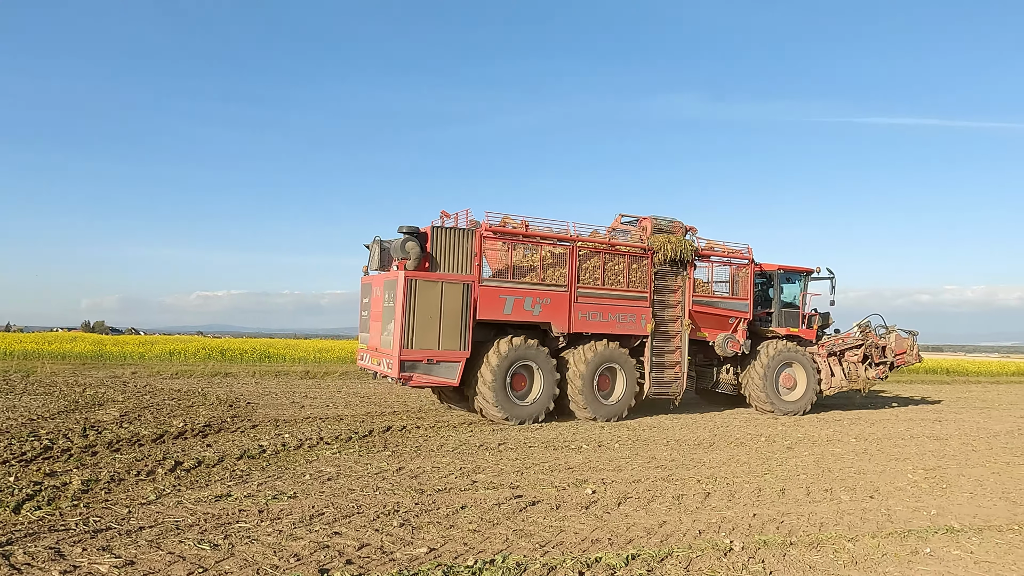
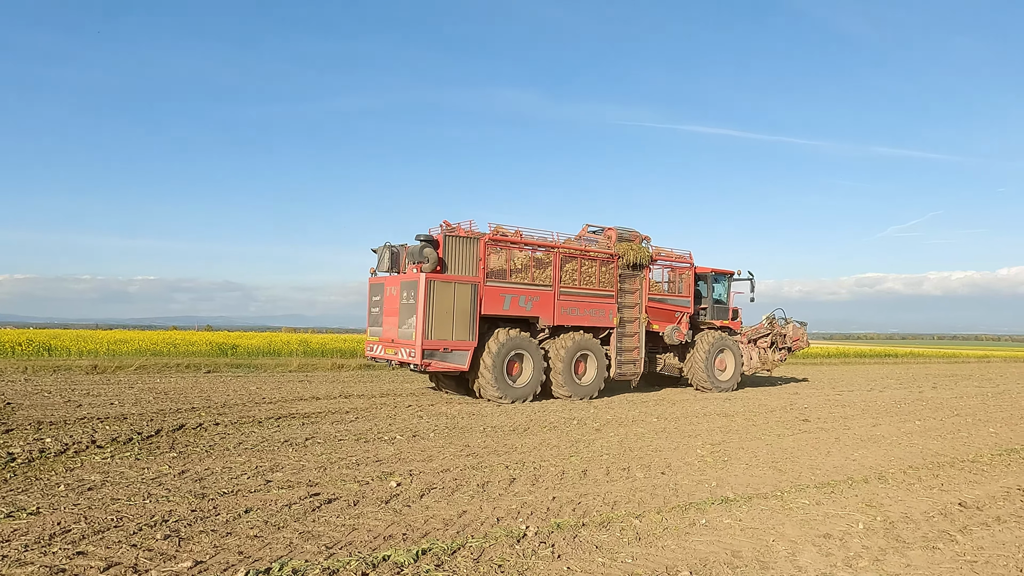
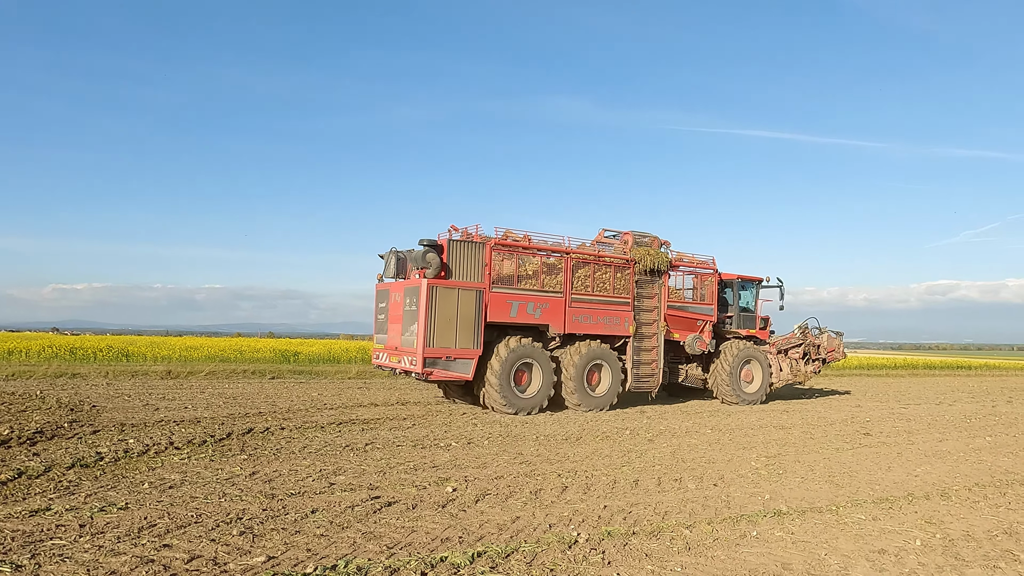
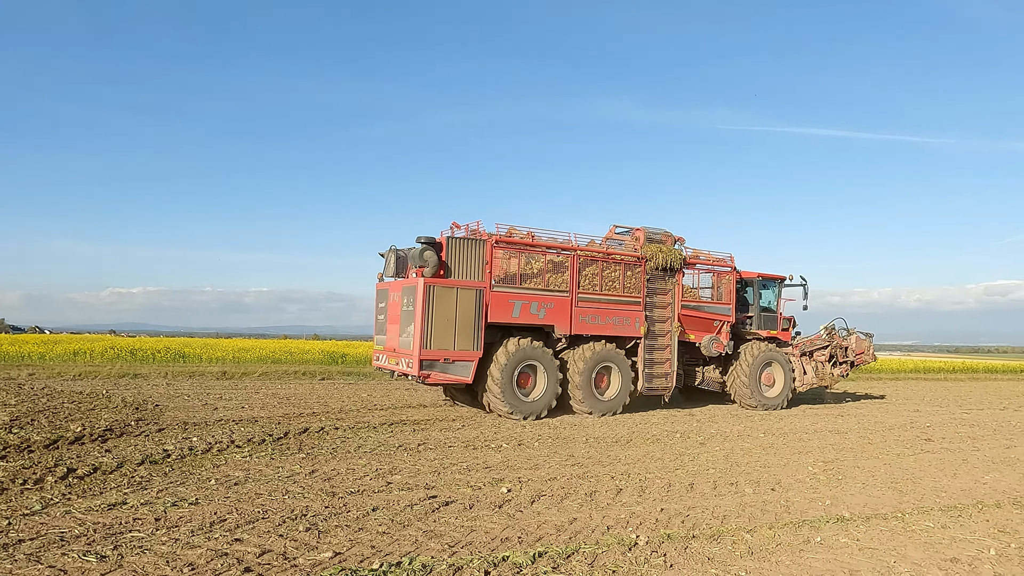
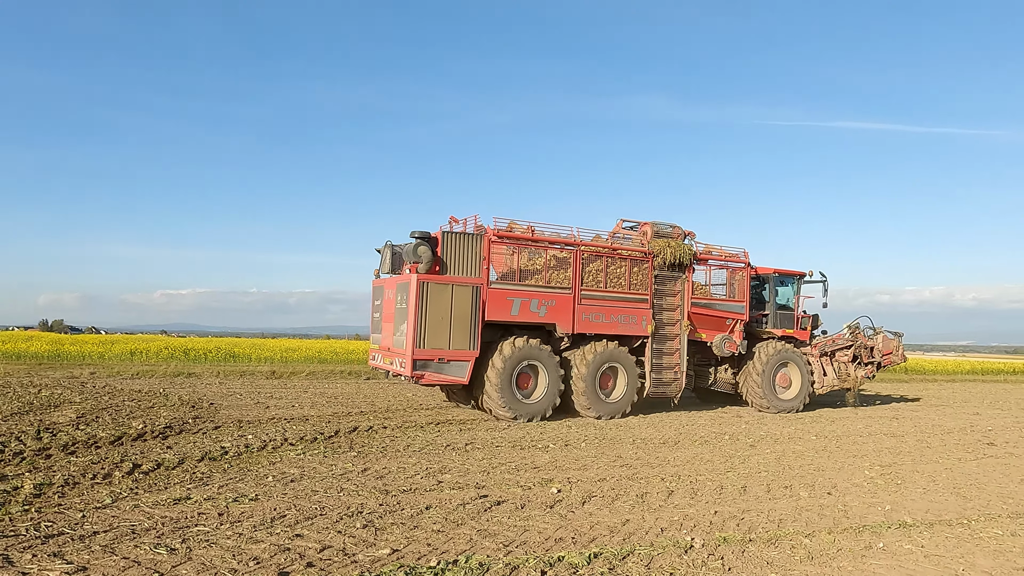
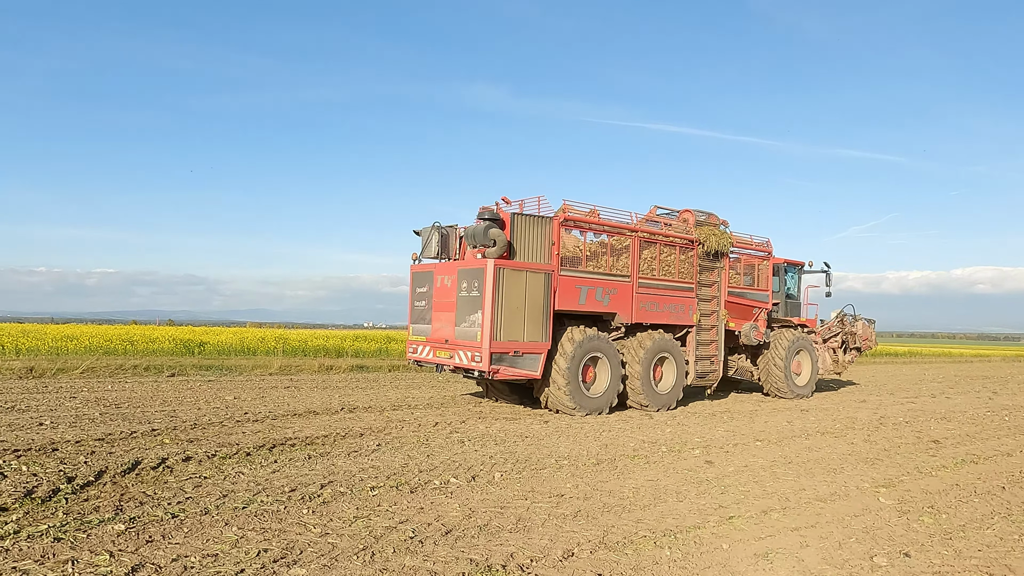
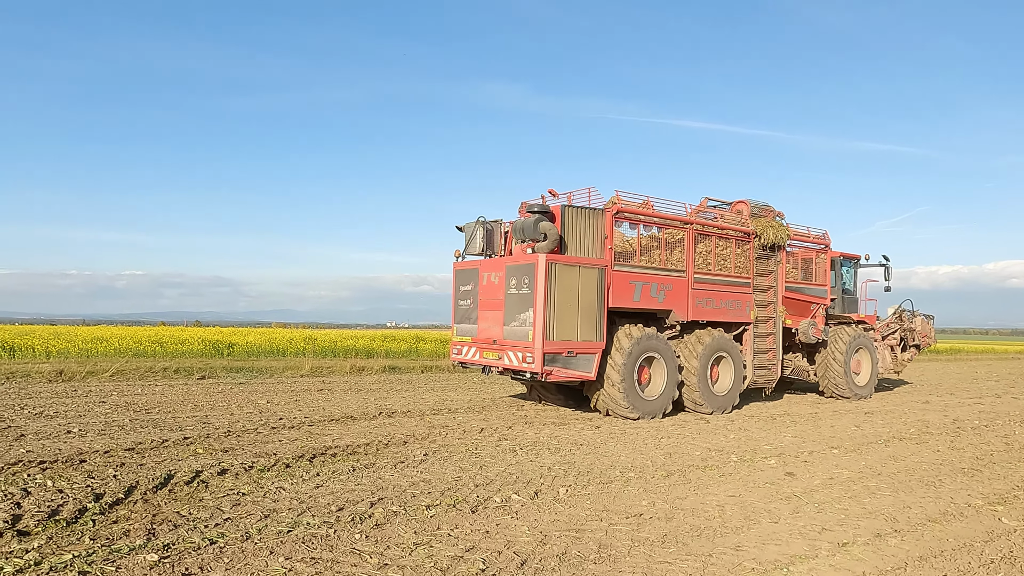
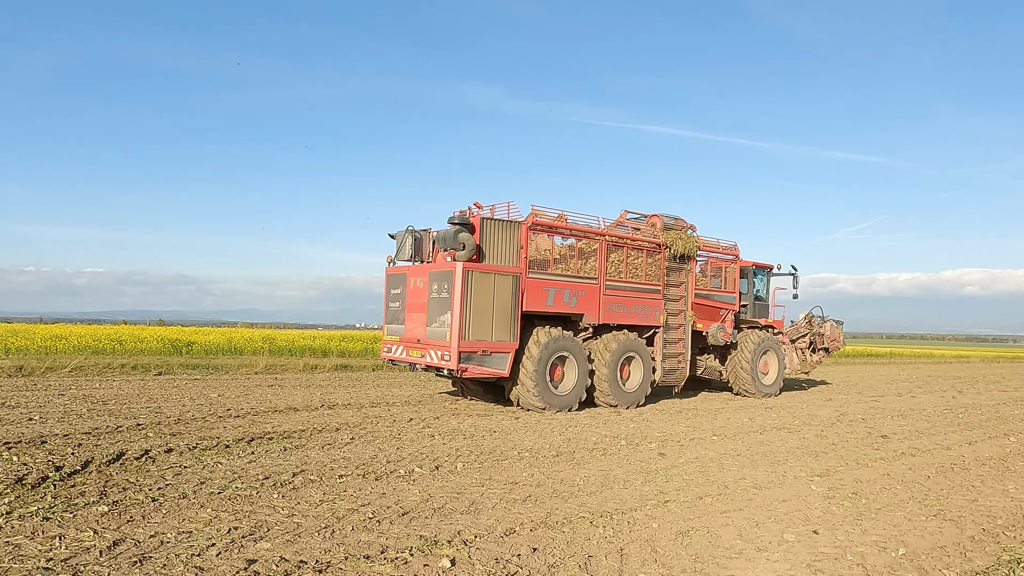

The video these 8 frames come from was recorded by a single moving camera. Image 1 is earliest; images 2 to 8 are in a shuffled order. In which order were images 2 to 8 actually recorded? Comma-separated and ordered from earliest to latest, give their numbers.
5, 4, 3, 2, 8, 6, 7
